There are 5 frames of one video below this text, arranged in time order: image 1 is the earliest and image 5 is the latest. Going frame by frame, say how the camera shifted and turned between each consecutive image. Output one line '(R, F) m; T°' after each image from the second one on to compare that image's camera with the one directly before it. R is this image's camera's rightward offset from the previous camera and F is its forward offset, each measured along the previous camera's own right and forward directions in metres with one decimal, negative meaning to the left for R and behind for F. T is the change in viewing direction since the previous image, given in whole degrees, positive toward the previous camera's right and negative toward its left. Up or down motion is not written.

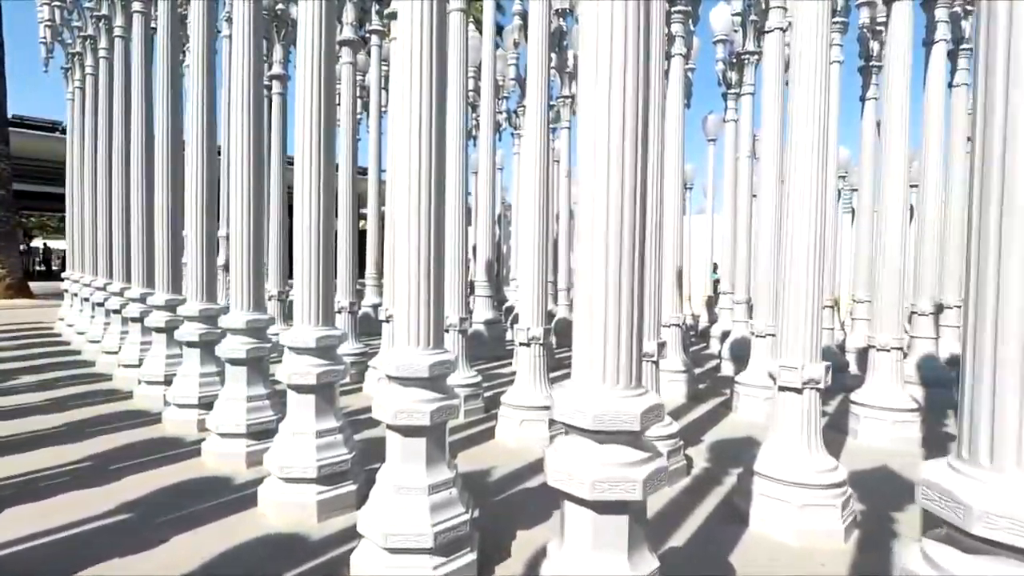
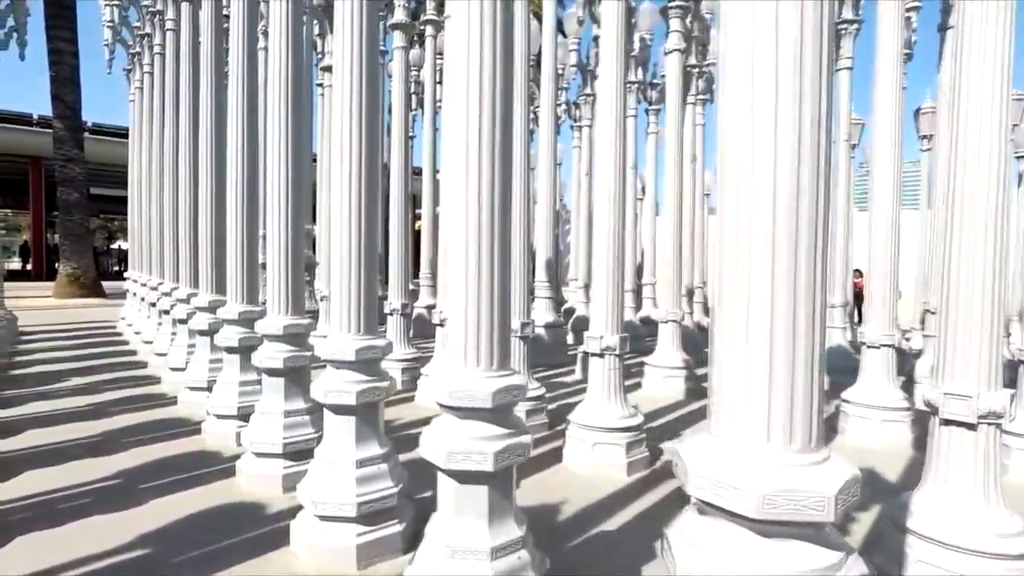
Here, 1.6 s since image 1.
(-0.2, +1.1) m; -5°
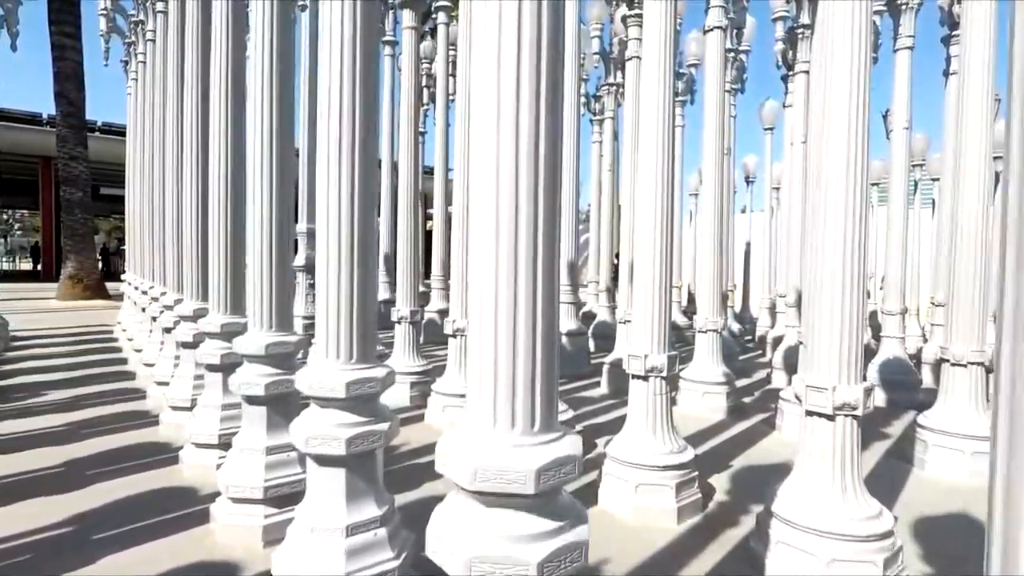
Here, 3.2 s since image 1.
(-0.2, +1.1) m; -1°
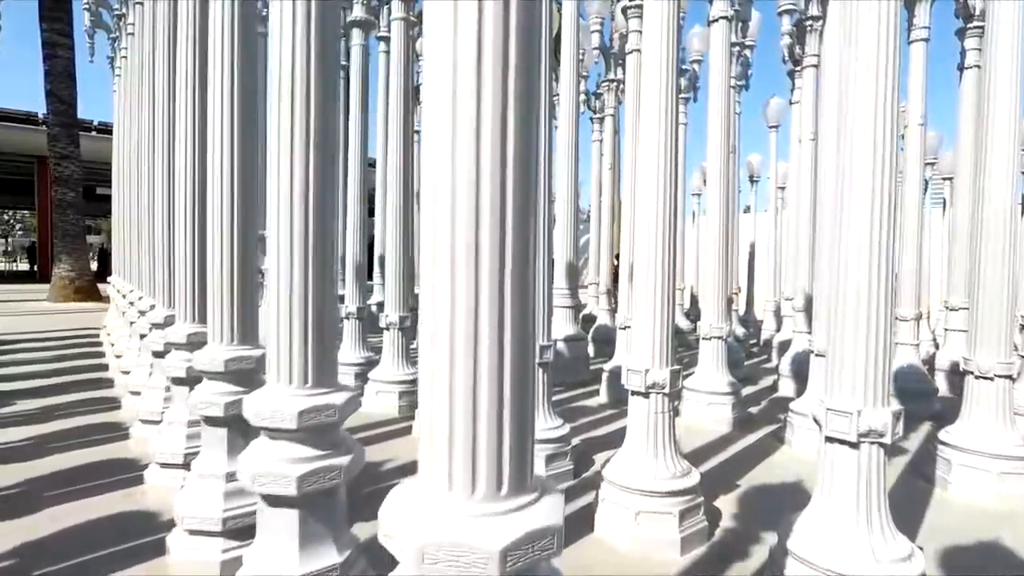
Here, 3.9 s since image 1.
(+0.1, +0.5) m; 0°
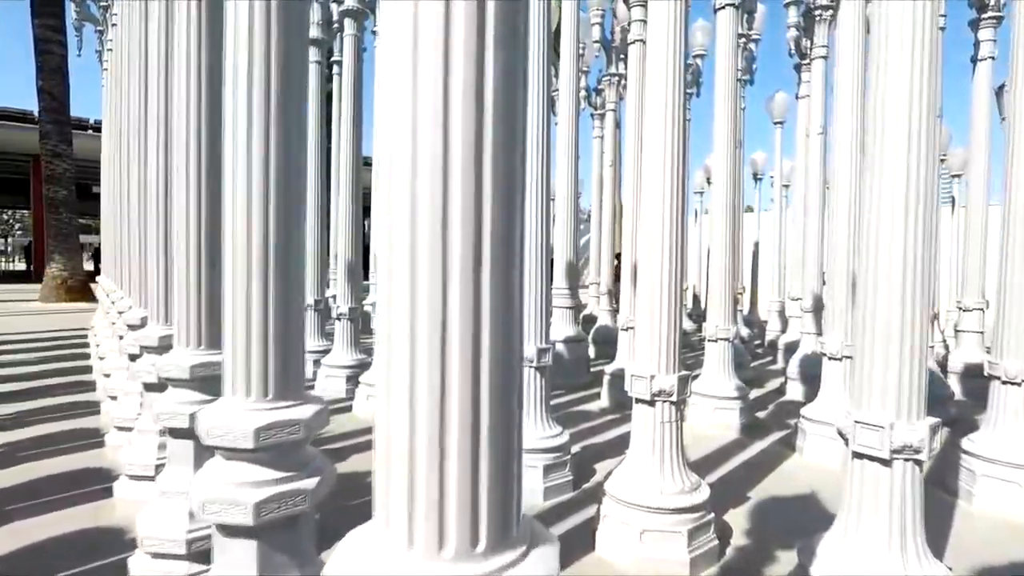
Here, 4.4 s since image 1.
(+0.1, +0.4) m; 0°
